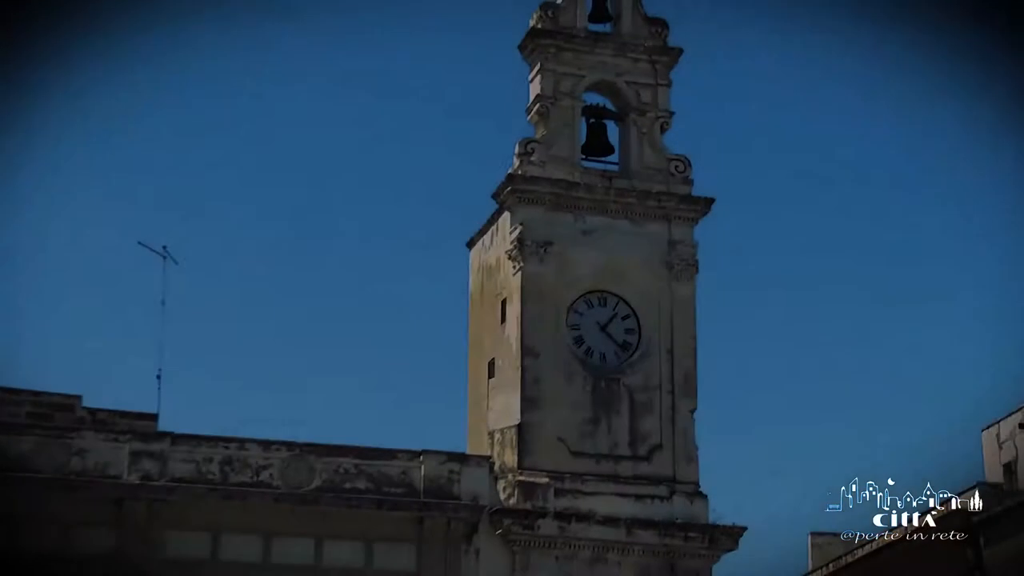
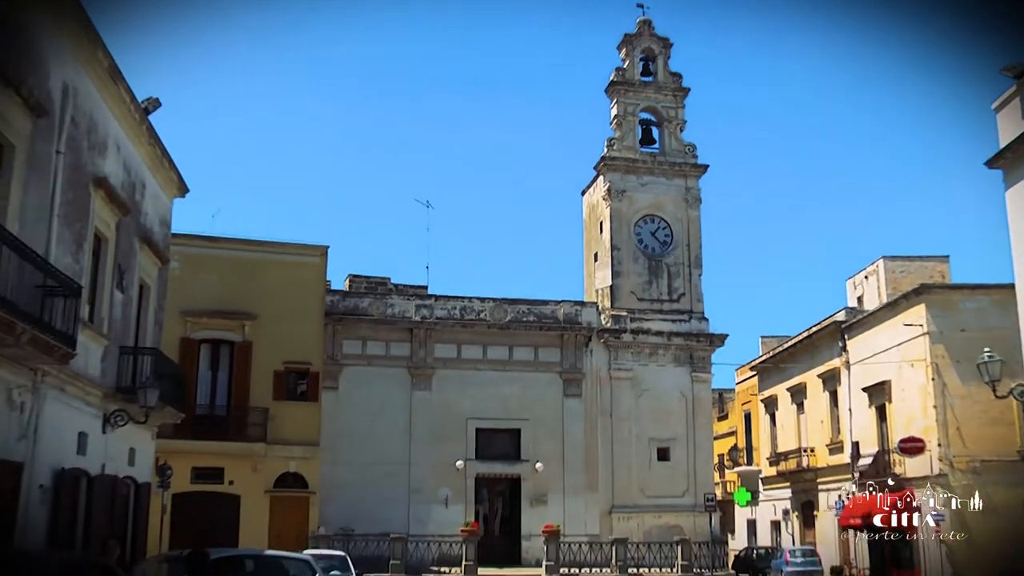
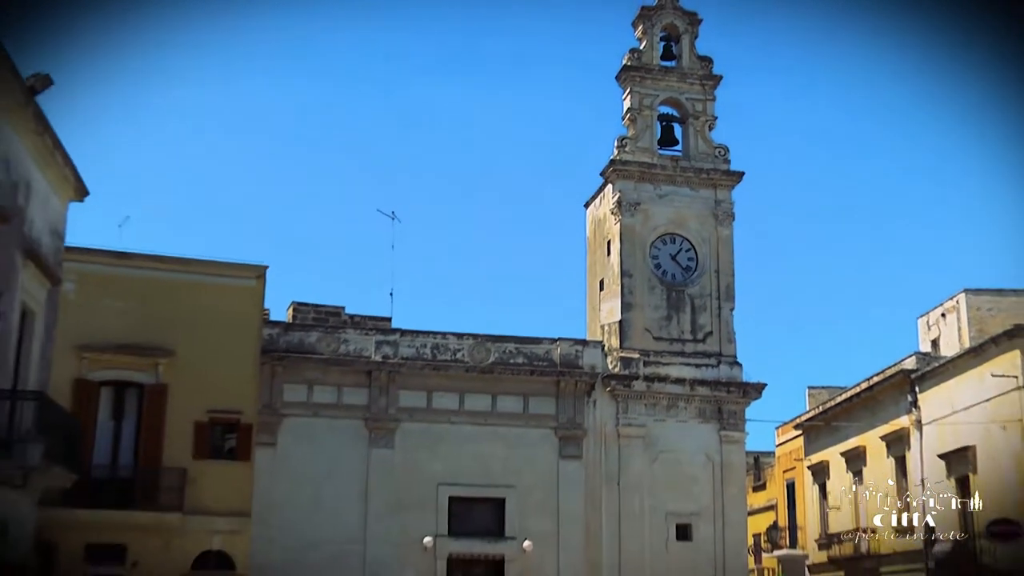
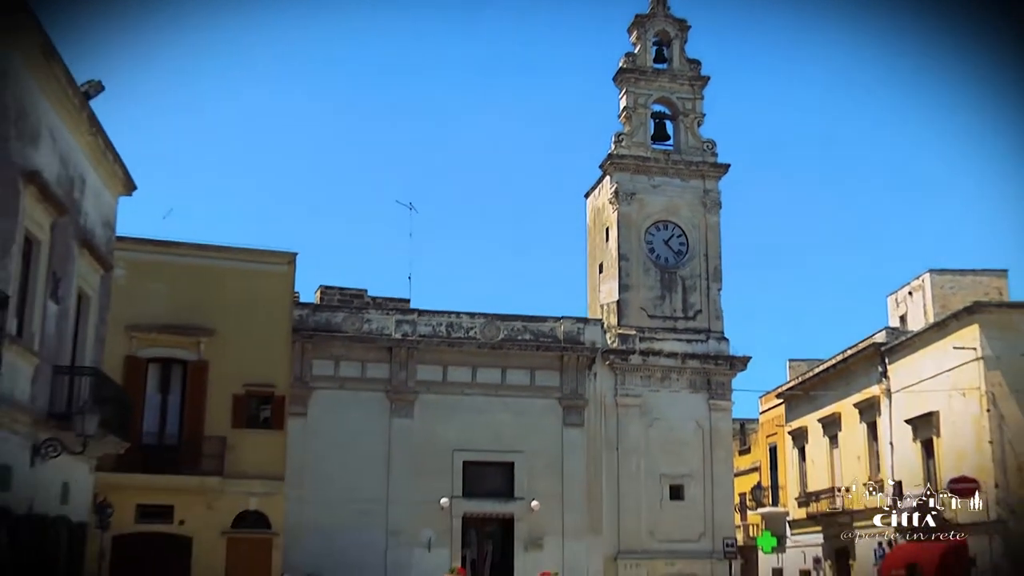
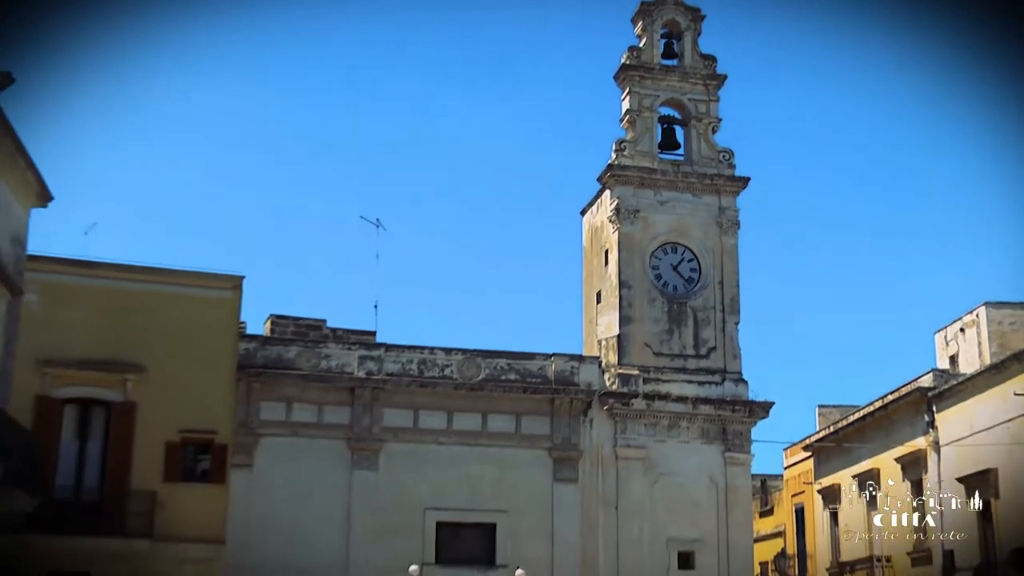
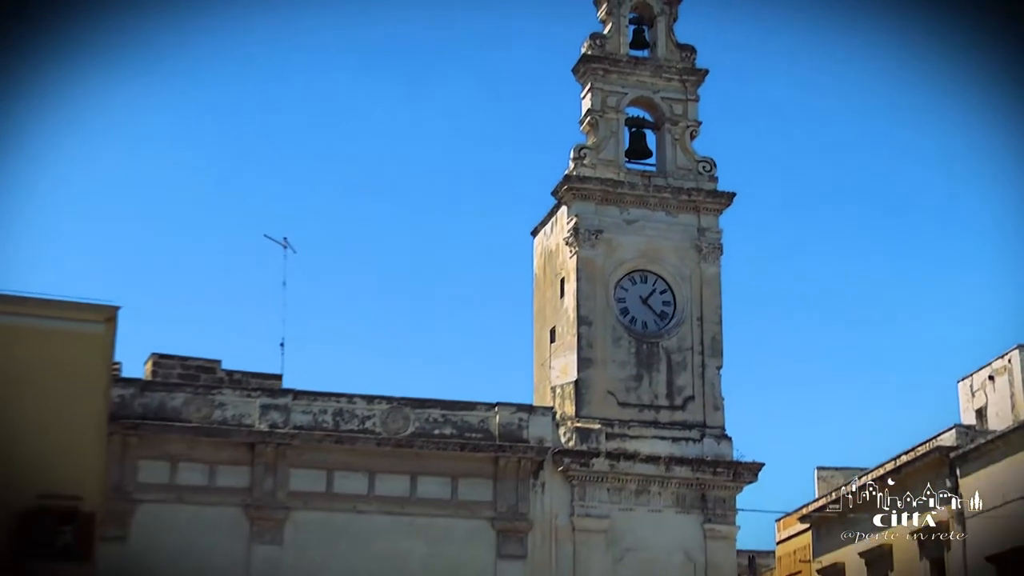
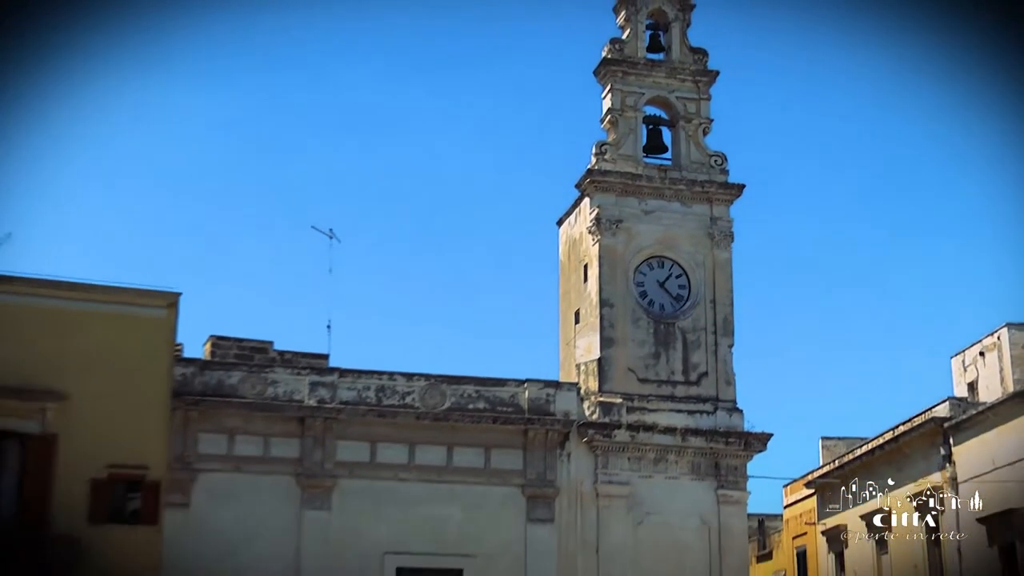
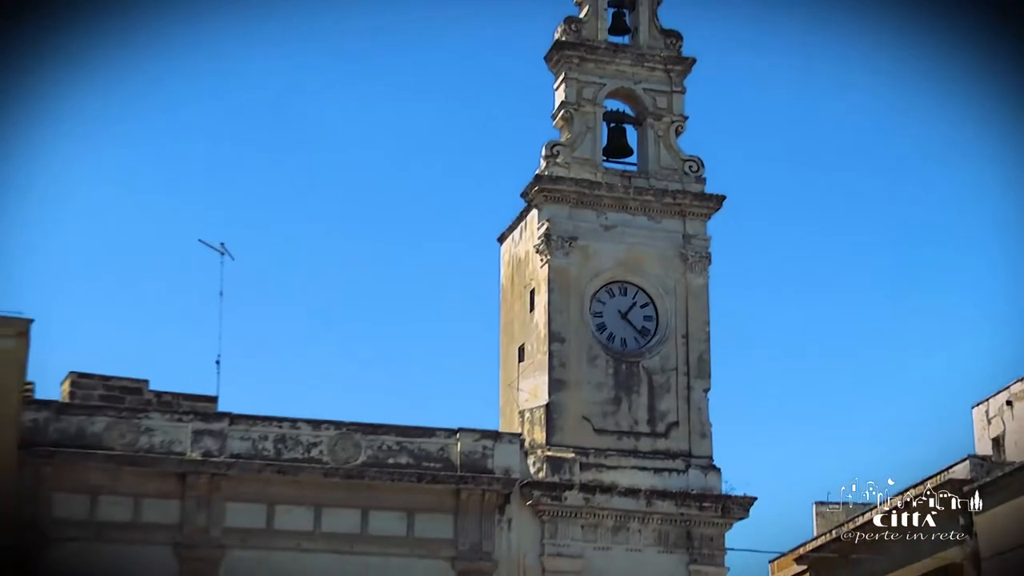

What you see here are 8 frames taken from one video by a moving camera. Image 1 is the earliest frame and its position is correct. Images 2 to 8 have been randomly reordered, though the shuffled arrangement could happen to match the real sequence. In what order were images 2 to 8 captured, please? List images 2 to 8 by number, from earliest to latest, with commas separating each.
8, 6, 7, 5, 3, 4, 2
